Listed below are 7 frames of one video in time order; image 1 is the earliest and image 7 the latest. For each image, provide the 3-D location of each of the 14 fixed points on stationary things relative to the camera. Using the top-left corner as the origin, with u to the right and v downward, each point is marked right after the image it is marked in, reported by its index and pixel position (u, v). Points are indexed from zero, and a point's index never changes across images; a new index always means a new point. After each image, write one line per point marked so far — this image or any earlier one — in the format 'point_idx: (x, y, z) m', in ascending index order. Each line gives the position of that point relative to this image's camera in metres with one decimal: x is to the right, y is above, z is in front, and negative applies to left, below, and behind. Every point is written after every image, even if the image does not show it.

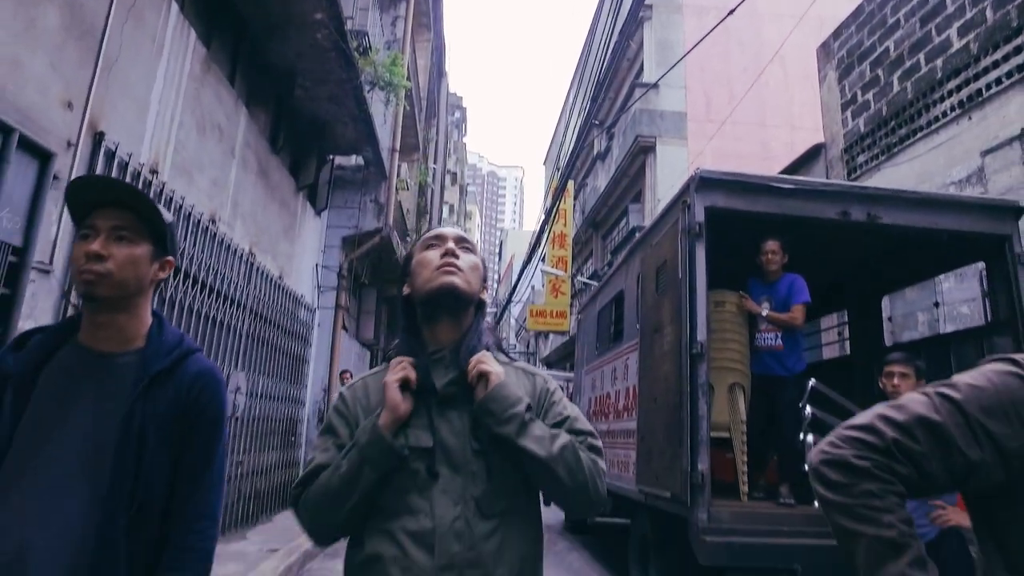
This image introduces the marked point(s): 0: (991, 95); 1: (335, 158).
0: (+4.7, +1.8, +6.7) m
1: (-2.6, +1.9, +10.5) m
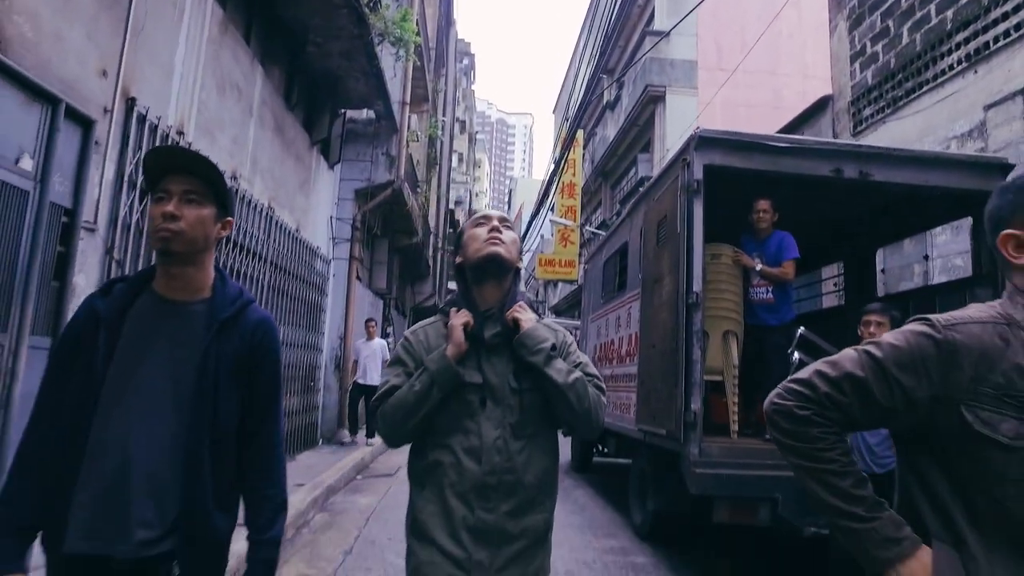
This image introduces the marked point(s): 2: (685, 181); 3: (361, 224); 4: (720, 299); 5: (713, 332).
0: (+4.7, +2.3, +6.8) m
1: (-2.5, +2.7, +10.7) m
2: (+1.2, +0.8, +4.9) m
3: (-2.6, +1.1, +12.3) m
4: (+1.5, -0.1, +5.1) m
5: (+1.4, -0.3, +5.0) m
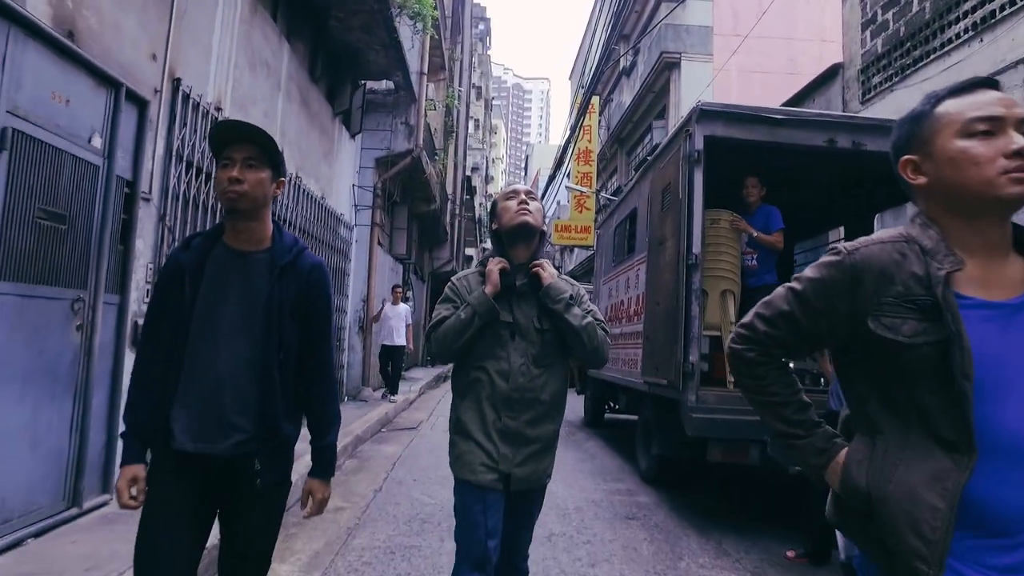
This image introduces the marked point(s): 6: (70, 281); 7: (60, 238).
0: (+4.9, +2.7, +7.0) m
1: (-2.3, +3.2, +11.1) m
2: (+1.3, +1.0, +5.3) m
3: (-2.3, +1.7, +12.7) m
4: (+1.6, +0.2, +5.5) m
5: (+1.5, 0.0, +5.4) m
6: (-2.4, 0.0, +3.8) m
7: (-2.4, +0.3, +3.7) m
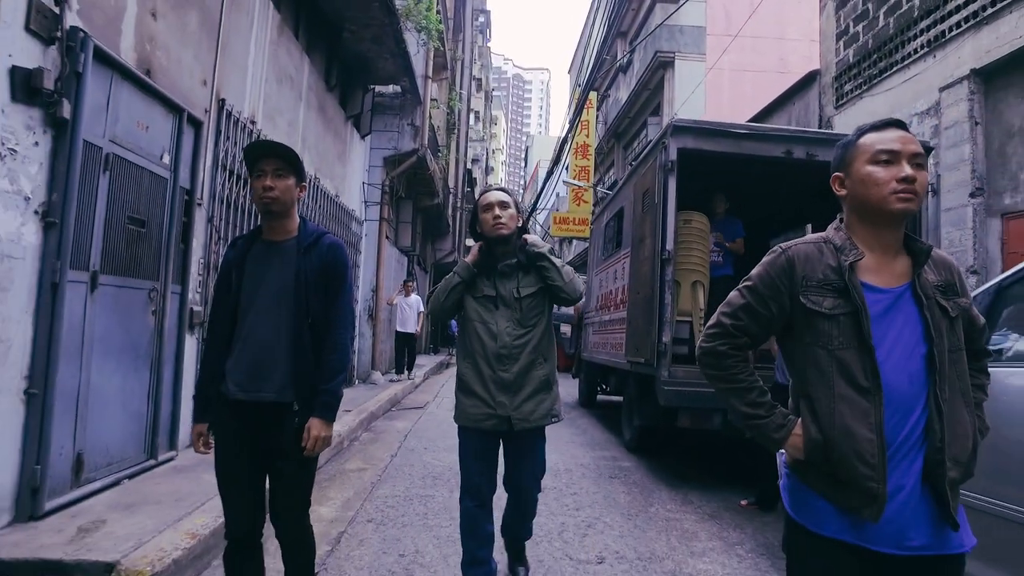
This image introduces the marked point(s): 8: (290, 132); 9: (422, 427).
0: (+4.9, +2.8, +7.8) m
1: (-2.3, +3.4, +11.9) m
2: (+1.3, +1.1, +6.1) m
3: (-2.4, +1.9, +13.5) m
4: (+1.6, +0.3, +6.3) m
5: (+1.5, +0.1, +6.3) m
6: (-2.4, +0.1, +4.6) m
7: (-2.4, +0.3, +4.6) m
8: (-2.5, +1.8, +8.1) m
9: (-1.1, -1.7, +8.4) m
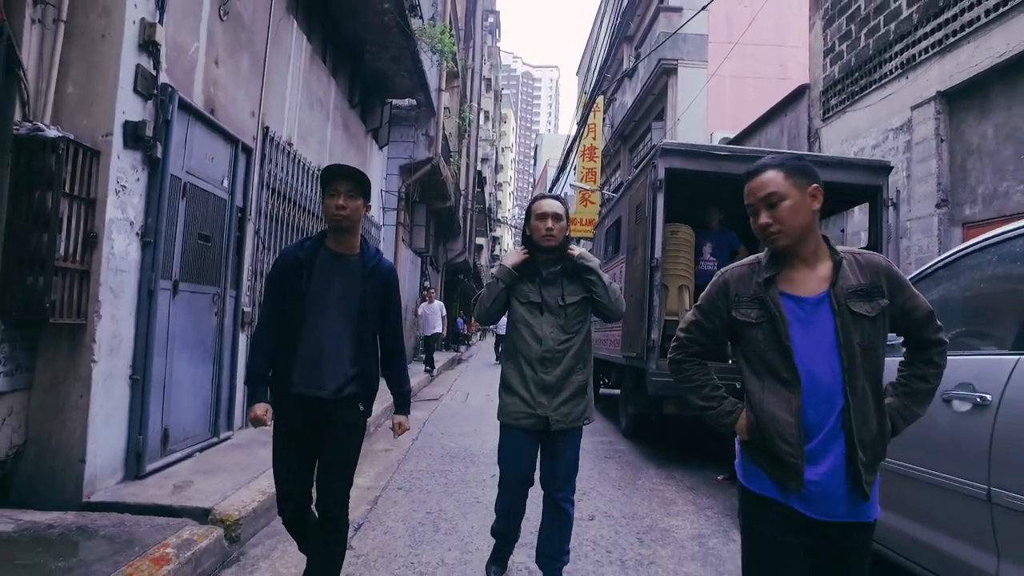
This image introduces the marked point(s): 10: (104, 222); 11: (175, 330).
0: (+5.0, +2.8, +8.6) m
1: (-2.1, +3.3, +12.7) m
2: (+1.4, +1.1, +6.9) m
3: (-2.2, +1.9, +14.4) m
4: (+1.6, +0.3, +7.1) m
5: (+1.6, 0.0, +7.1) m
6: (-2.3, +0.1, +5.5) m
7: (-2.3, +0.3, +5.4) m
8: (-2.4, +1.8, +8.9) m
9: (-1.0, -1.7, +9.3) m
10: (-2.3, +0.4, +4.0) m
11: (-2.3, -0.3, +4.8) m
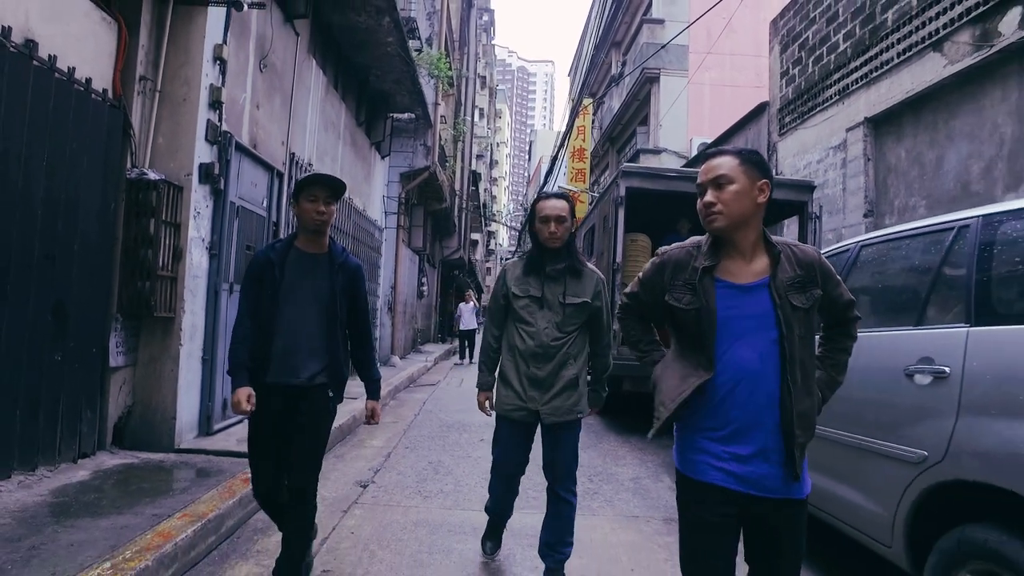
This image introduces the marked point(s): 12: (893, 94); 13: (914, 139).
0: (+4.8, +2.8, +9.9) m
1: (-2.3, +3.4, +14.0) m
2: (+1.2, +1.1, +8.2) m
3: (-2.4, +2.0, +15.7) m
4: (+1.5, +0.3, +8.5) m
5: (+1.4, 0.0, +8.4) m
6: (-2.5, 0.0, +6.8) m
7: (-2.5, +0.3, +6.7) m
8: (-2.6, +1.8, +10.2) m
9: (-1.1, -1.6, +10.6) m
10: (-2.4, +0.4, +5.3) m
11: (-2.5, -0.3, +6.2) m
12: (+4.7, +2.4, +8.7) m
13: (+4.9, +1.8, +8.5) m
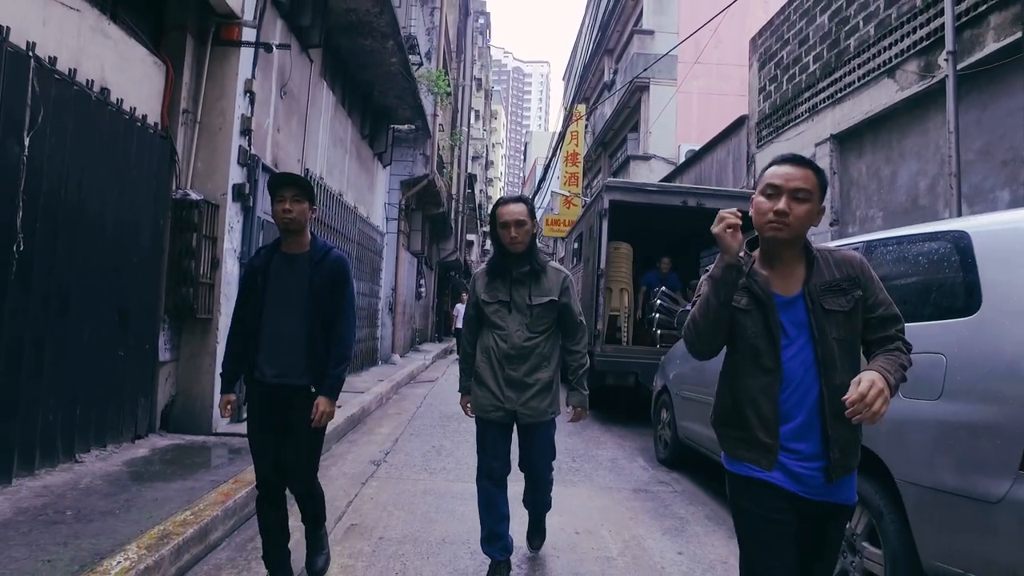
0: (+4.7, +2.7, +10.8) m
1: (-2.5, +3.4, +14.8) m
2: (+1.1, +1.0, +9.1) m
3: (-2.5, +1.9, +16.5) m
4: (+1.4, +0.2, +9.3) m
5: (+1.4, 0.0, +9.2) m
6: (-2.6, 0.0, +7.6) m
7: (-2.5, +0.2, +7.5) m
8: (-2.7, +1.7, +11.0) m
9: (-1.2, -1.7, +11.4) m
10: (-2.5, +0.3, +6.1) m
11: (-2.5, -0.3, +7.0) m
12: (+4.6, +2.4, +9.6) m
13: (+4.8, +1.7, +9.4) m
